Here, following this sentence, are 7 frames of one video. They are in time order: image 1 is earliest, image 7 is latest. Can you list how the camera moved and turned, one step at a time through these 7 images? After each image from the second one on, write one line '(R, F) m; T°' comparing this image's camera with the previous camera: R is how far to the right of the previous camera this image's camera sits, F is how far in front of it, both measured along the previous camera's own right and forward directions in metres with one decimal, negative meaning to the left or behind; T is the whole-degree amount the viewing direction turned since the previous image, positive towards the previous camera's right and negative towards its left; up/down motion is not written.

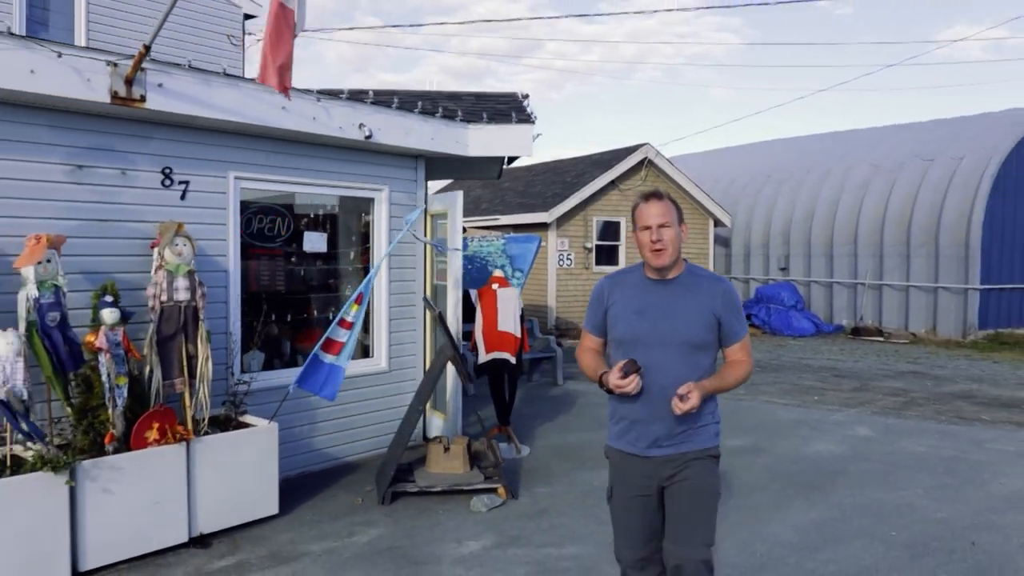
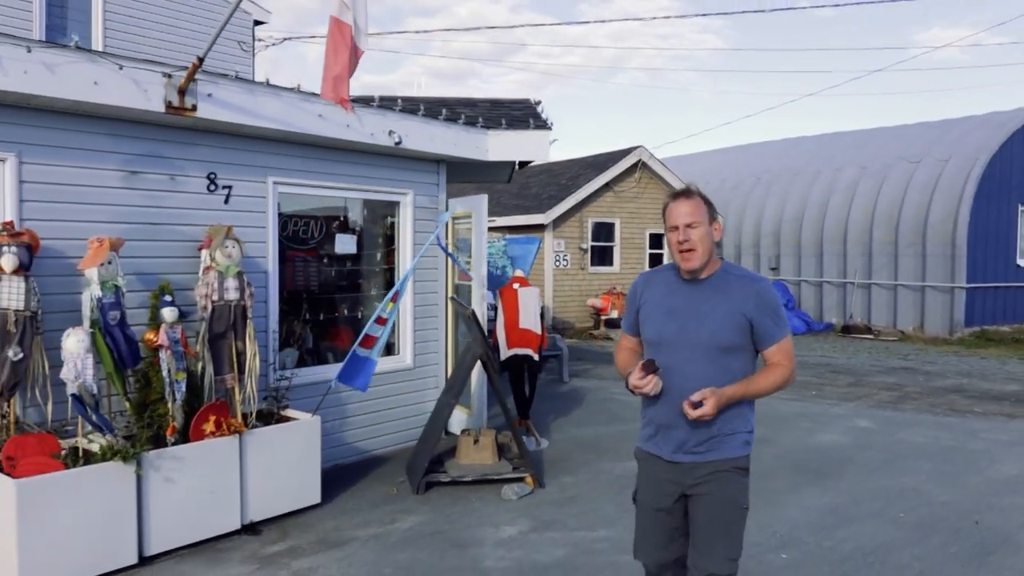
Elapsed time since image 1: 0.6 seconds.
(-0.3, -0.3) m; +1°
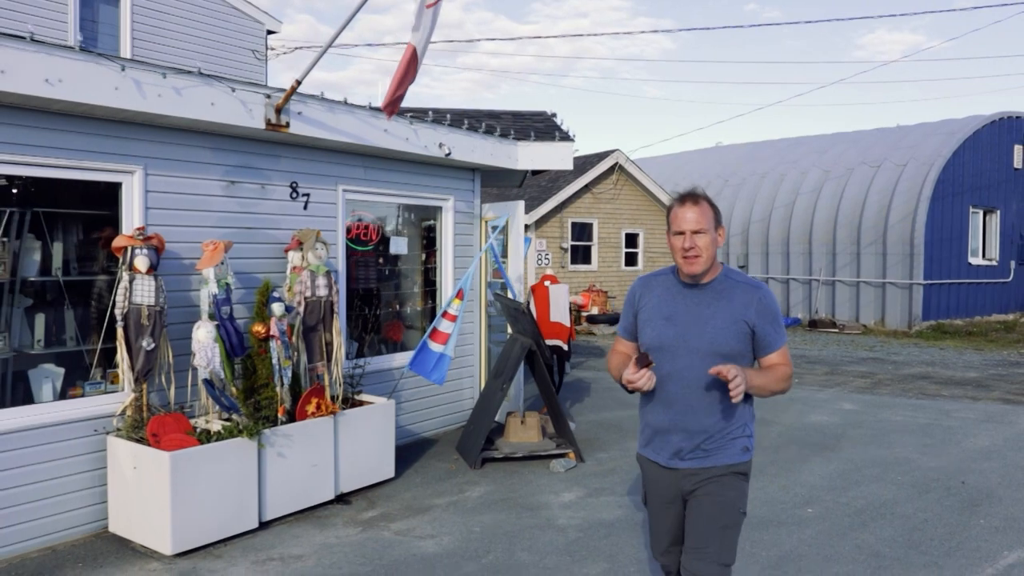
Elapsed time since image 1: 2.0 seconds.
(-0.8, -0.7) m; +3°
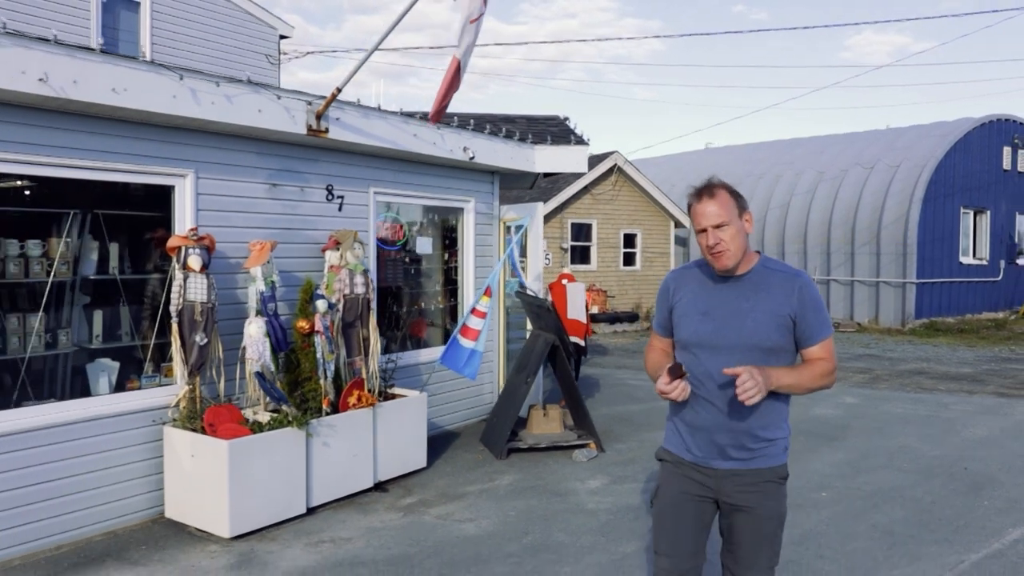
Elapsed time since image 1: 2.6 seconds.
(-0.3, -0.3) m; +1°
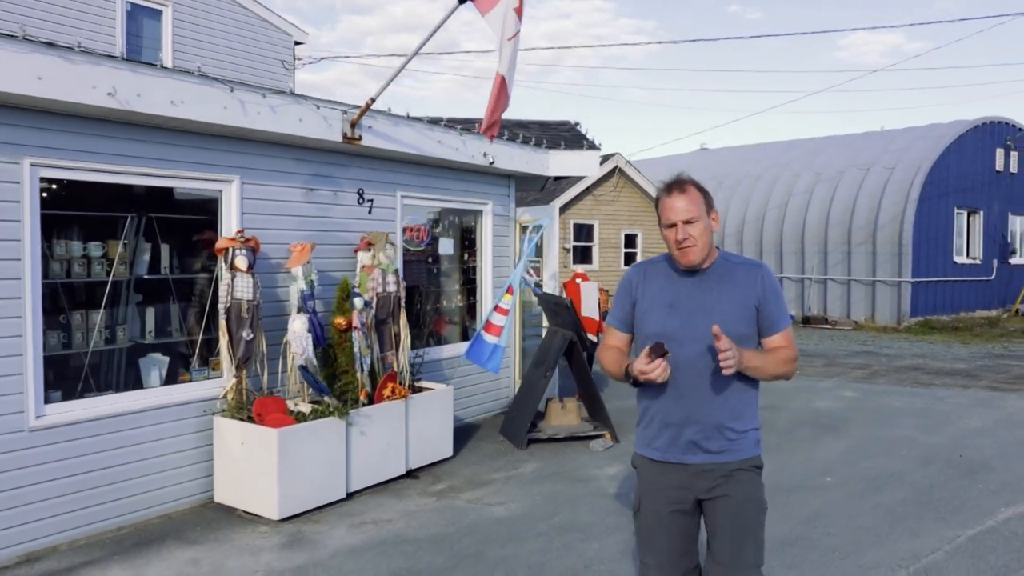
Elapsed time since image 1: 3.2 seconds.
(-0.2, -0.4) m; 0°
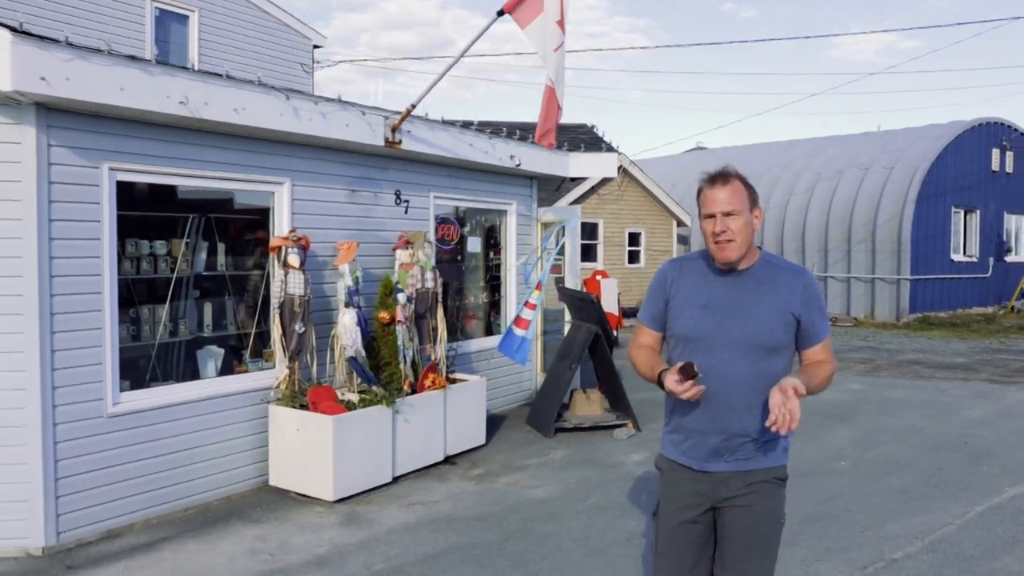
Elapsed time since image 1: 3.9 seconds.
(-0.3, -0.4) m; 0°
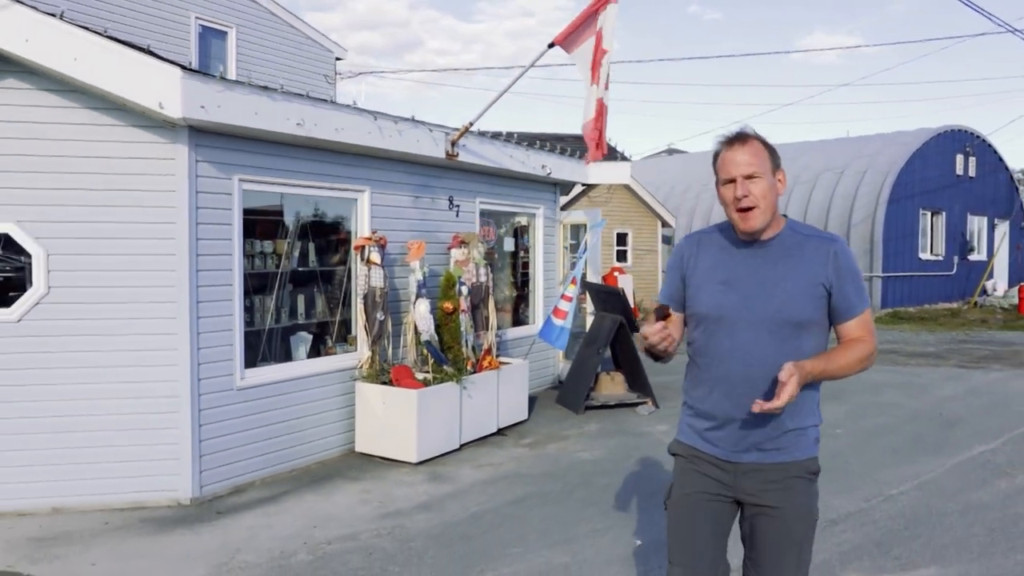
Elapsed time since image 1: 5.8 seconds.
(-0.7, -1.0) m; +2°
